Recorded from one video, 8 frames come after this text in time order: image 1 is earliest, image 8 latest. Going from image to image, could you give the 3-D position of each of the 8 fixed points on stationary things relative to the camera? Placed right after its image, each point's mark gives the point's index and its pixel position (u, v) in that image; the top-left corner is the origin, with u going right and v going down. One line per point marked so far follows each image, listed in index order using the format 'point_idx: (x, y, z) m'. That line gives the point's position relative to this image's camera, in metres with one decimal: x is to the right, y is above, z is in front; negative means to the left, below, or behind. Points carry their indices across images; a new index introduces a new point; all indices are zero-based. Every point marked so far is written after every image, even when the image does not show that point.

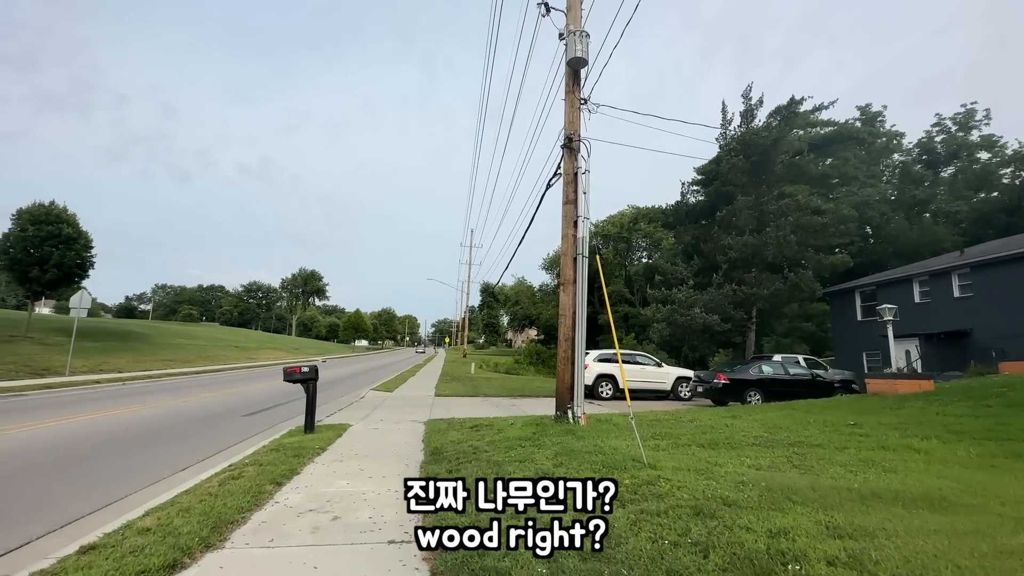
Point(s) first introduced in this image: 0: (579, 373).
0: (+1.3, -1.7, +9.2) m
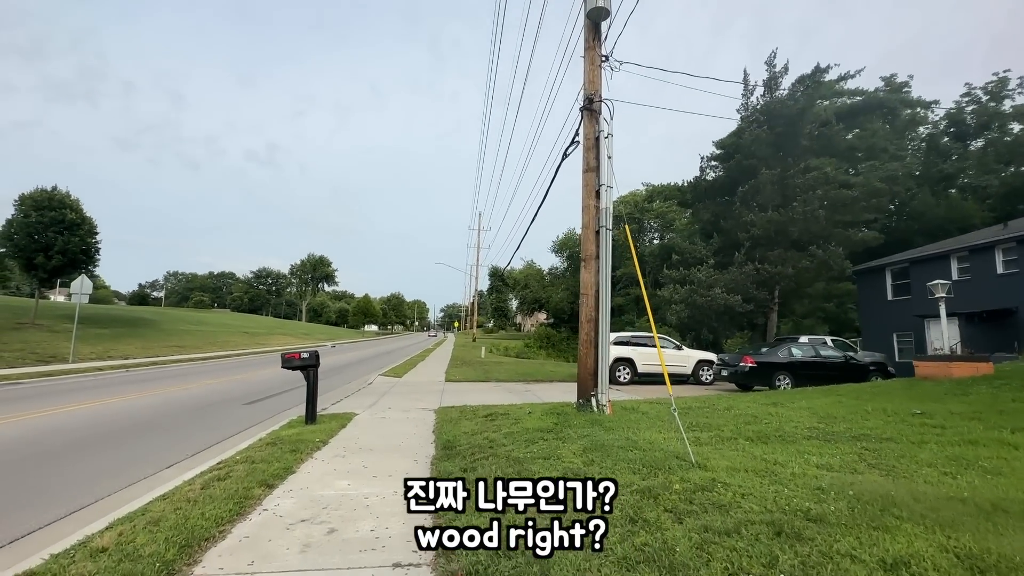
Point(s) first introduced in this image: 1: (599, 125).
0: (+1.7, -1.2, +8.4) m
1: (+1.7, +3.2, +9.3) m
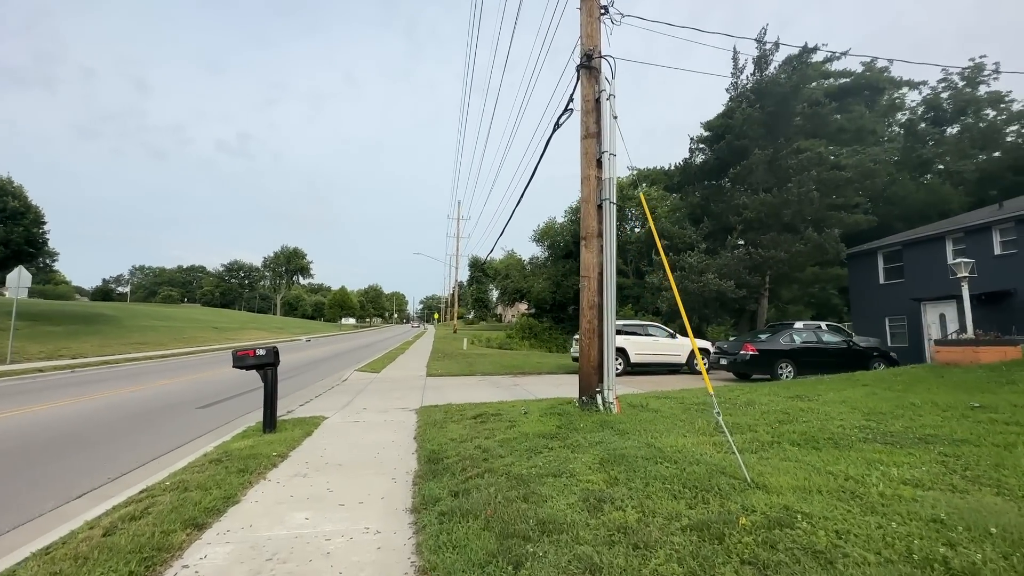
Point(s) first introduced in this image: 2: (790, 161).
0: (+1.5, -0.9, +7.4) m
1: (+1.5, +3.6, +8.2) m
2: (+11.9, +5.5, +20.0) m
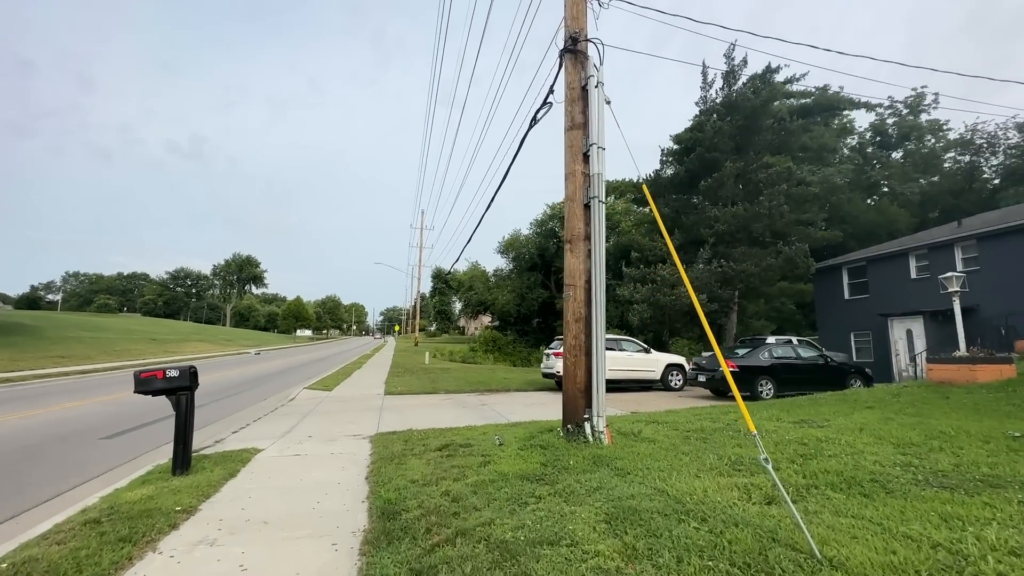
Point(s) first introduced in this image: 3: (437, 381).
0: (+1.2, -1.1, +6.4) m
1: (+1.2, +3.4, +7.3) m
2: (+10.6, +4.8, +20.0) m
3: (-3.0, -3.8, +18.9) m
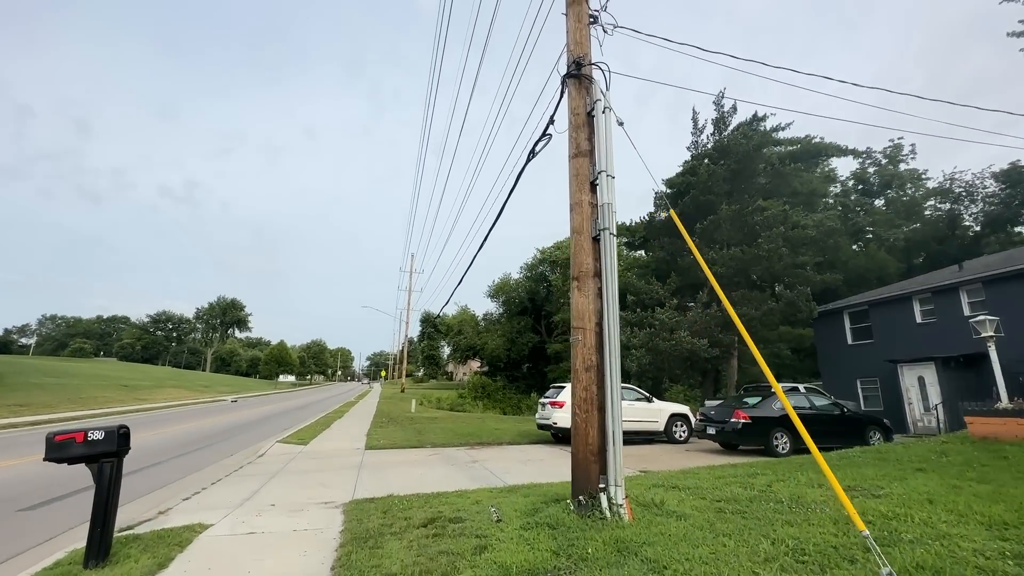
0: (+1.2, -1.6, +5.5) m
1: (+1.1, +2.8, +6.8) m
2: (+10.3, +3.0, +19.7) m
3: (-3.3, -5.4, +17.5) m
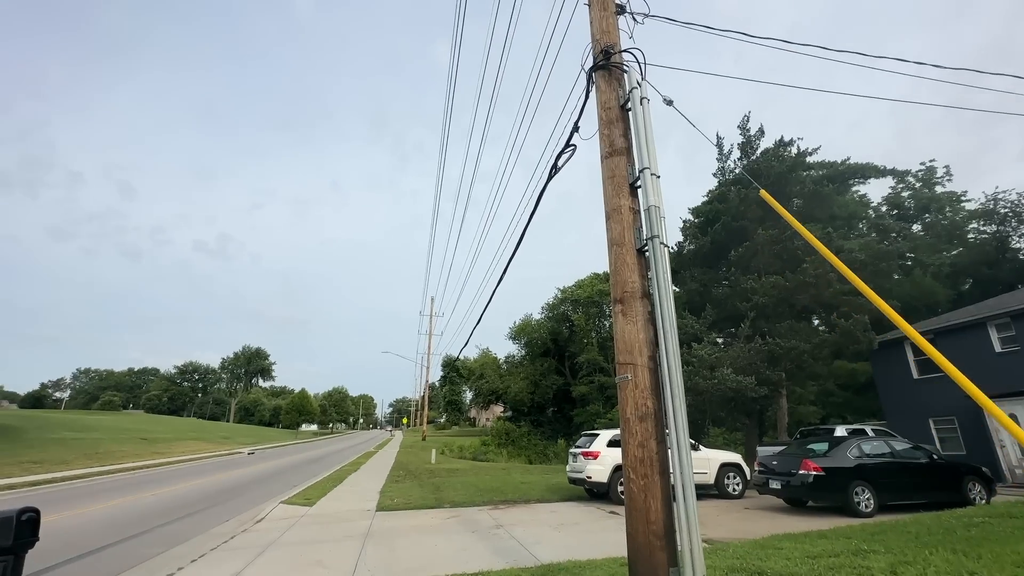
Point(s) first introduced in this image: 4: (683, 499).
0: (+1.5, -1.8, +4.0) m
1: (+1.4, +2.4, +5.8) m
2: (+11.1, +1.8, +18.2) m
3: (-2.4, -6.8, +15.9) m
4: (+1.5, -1.8, +4.2) m
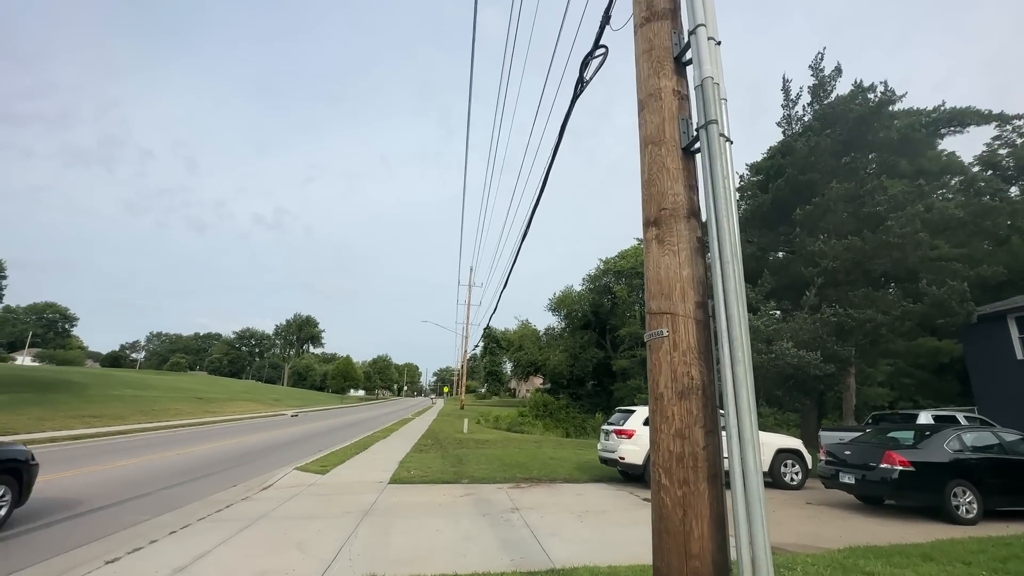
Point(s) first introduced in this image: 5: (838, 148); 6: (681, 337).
0: (+1.3, -1.2, +2.5) m
1: (+1.4, +3.1, +4.0) m
2: (+12.2, +3.0, +15.6) m
3: (-1.5, -5.5, +14.9) m
4: (+1.3, -1.3, +2.7) m
5: (+11.9, +5.1, +17.0) m
6: (+1.1, -0.3, +2.9) m
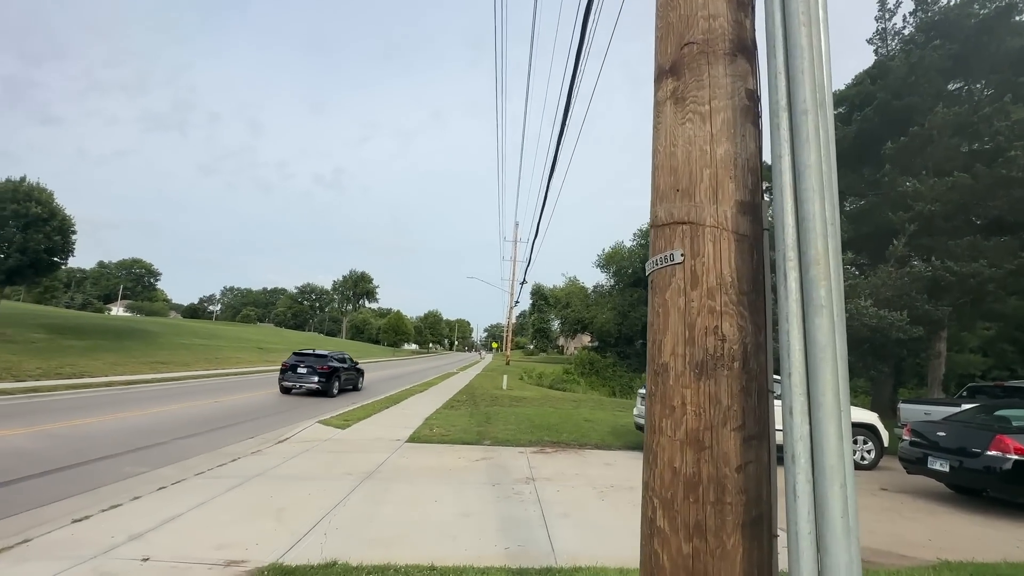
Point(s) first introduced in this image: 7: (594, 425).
0: (+0.8, -0.9, +1.3) m
1: (+1.1, +3.6, +2.4) m
2: (+13.1, +4.4, +12.6) m
3: (-0.6, -4.0, +14.3) m
4: (+0.9, -0.9, +1.4) m
5: (+13.0, +6.6, +13.9) m
6: (+0.7, +0.1, +1.6) m
7: (+2.5, -4.2, +14.2) m
